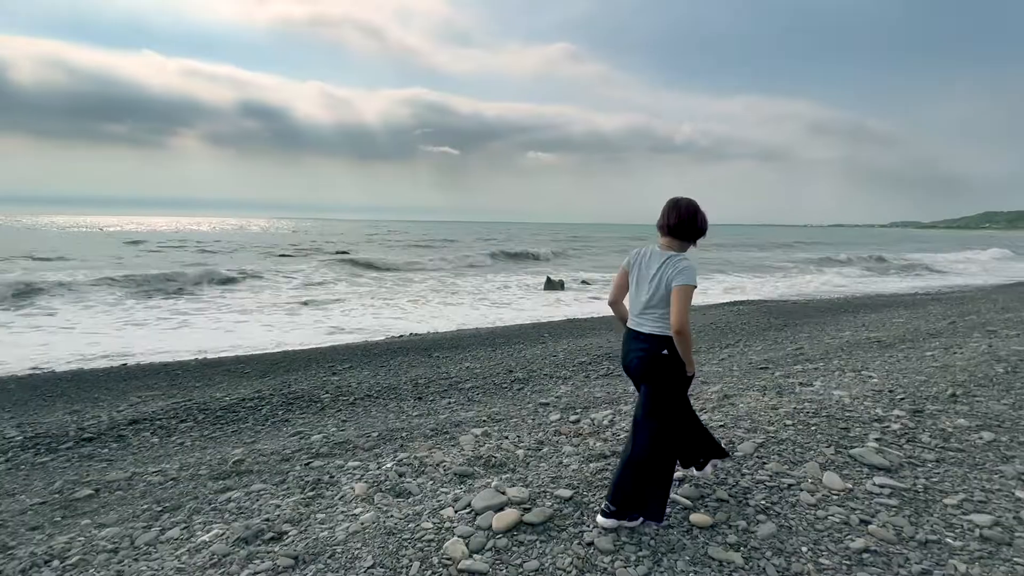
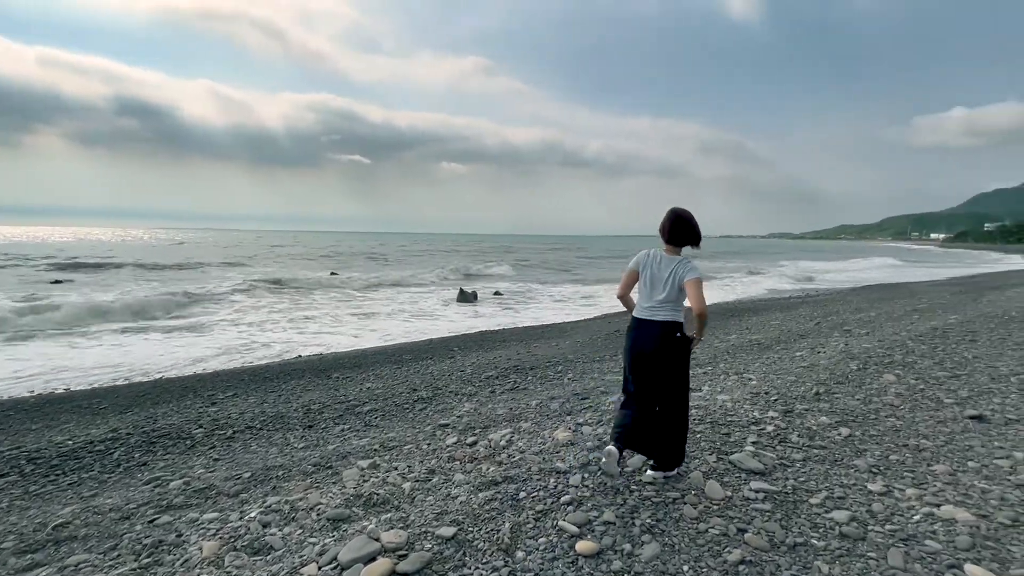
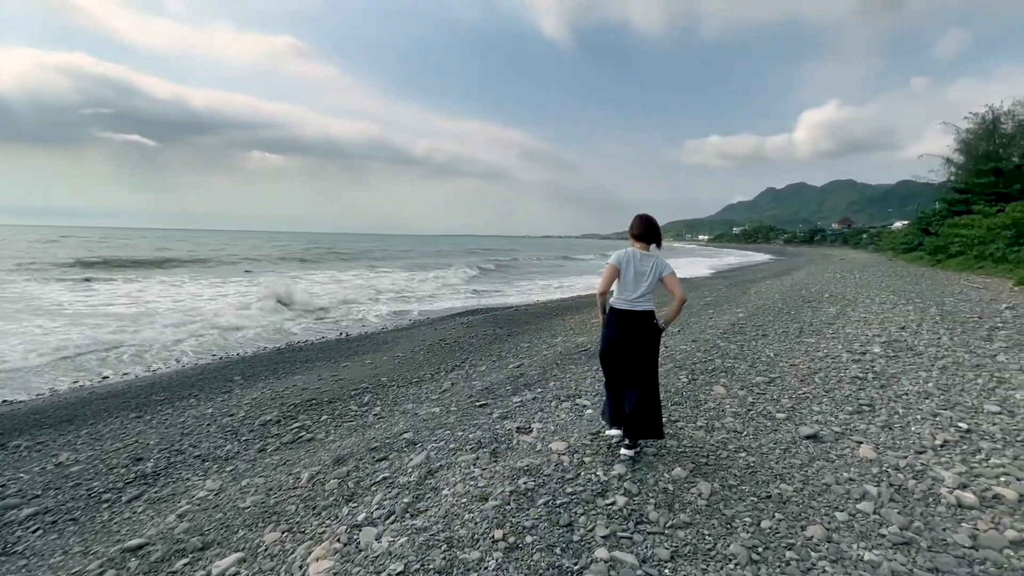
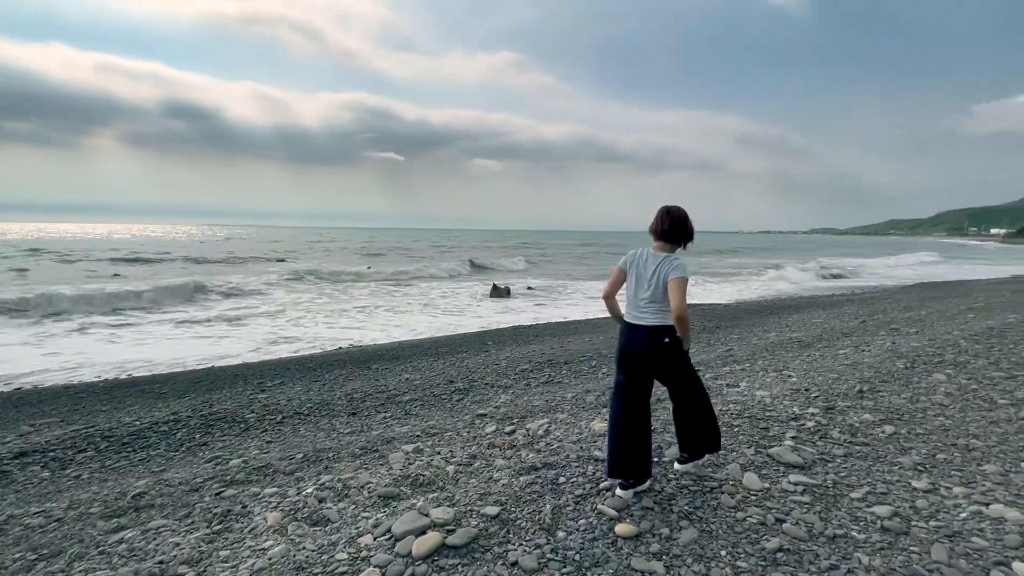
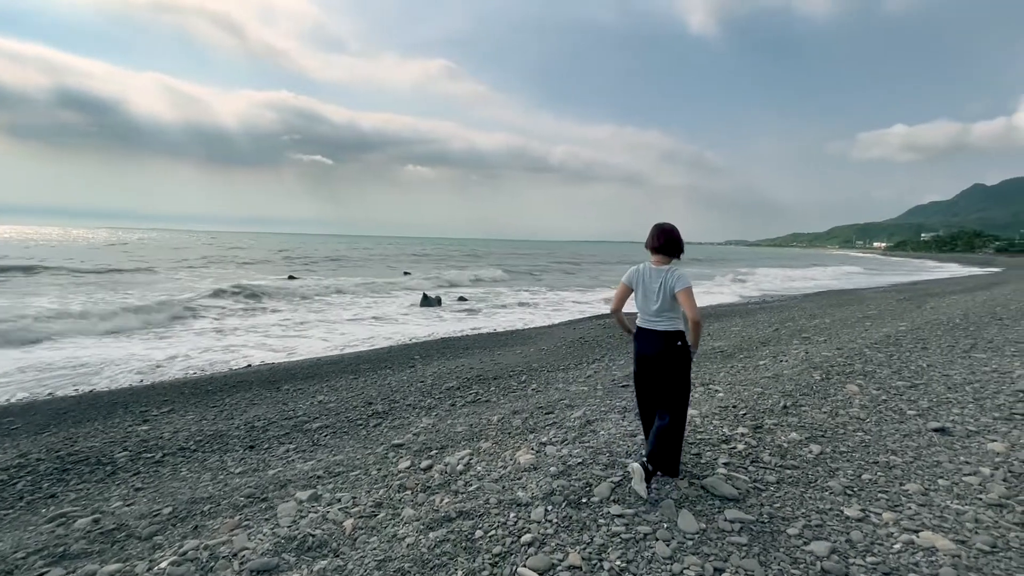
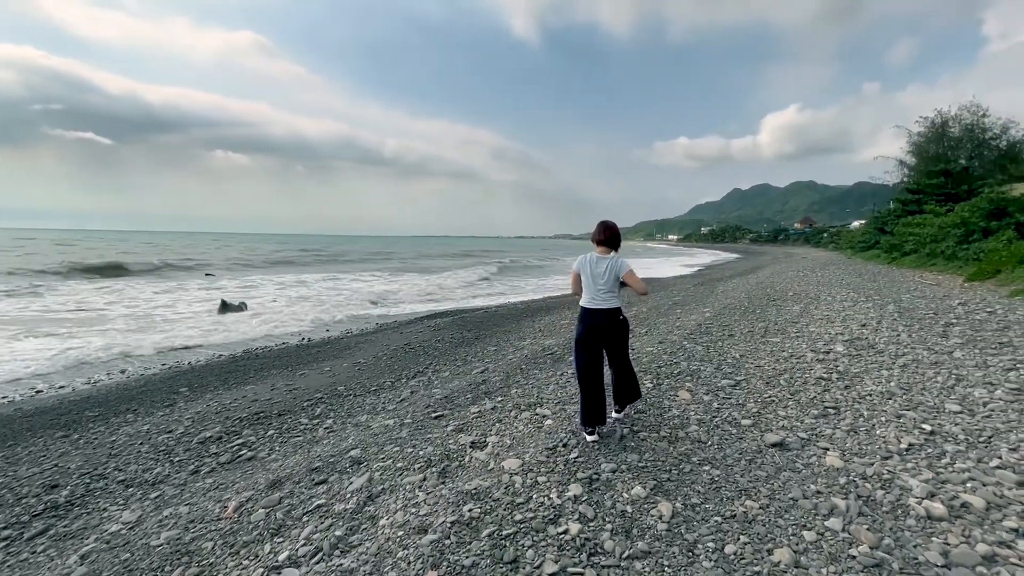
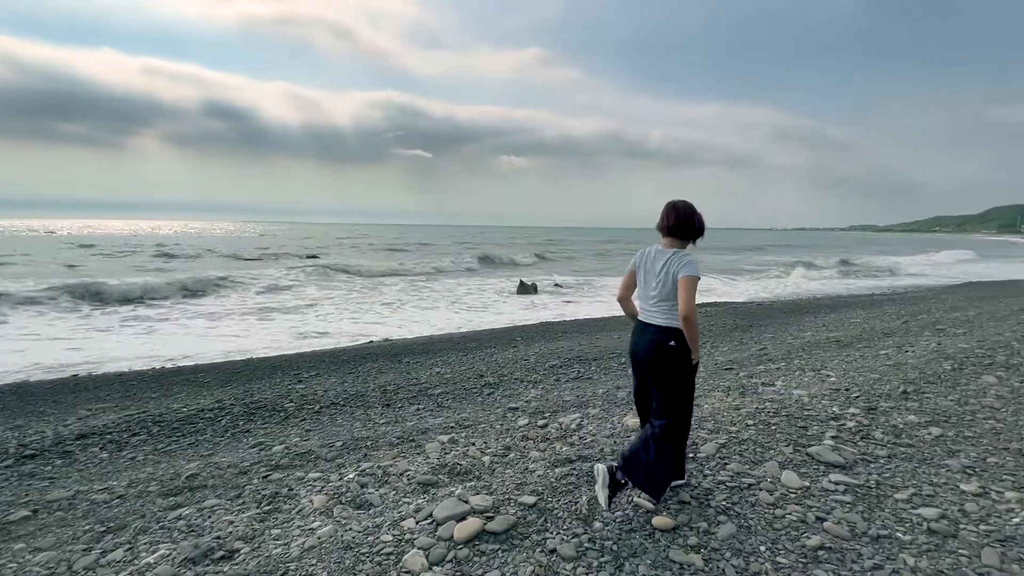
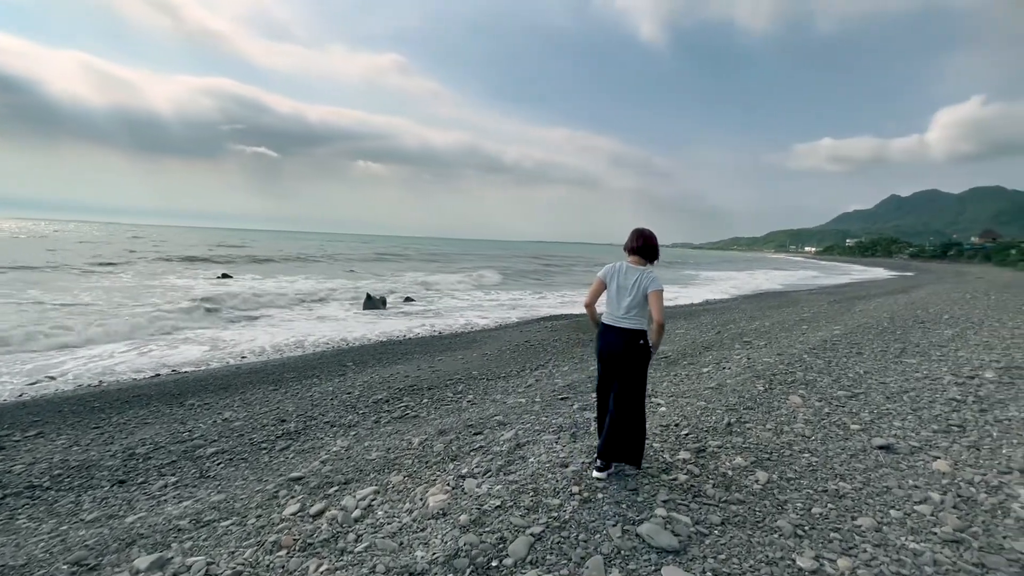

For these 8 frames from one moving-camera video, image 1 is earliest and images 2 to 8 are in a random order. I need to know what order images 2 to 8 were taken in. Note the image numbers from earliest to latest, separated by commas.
7, 4, 2, 5, 8, 3, 6
